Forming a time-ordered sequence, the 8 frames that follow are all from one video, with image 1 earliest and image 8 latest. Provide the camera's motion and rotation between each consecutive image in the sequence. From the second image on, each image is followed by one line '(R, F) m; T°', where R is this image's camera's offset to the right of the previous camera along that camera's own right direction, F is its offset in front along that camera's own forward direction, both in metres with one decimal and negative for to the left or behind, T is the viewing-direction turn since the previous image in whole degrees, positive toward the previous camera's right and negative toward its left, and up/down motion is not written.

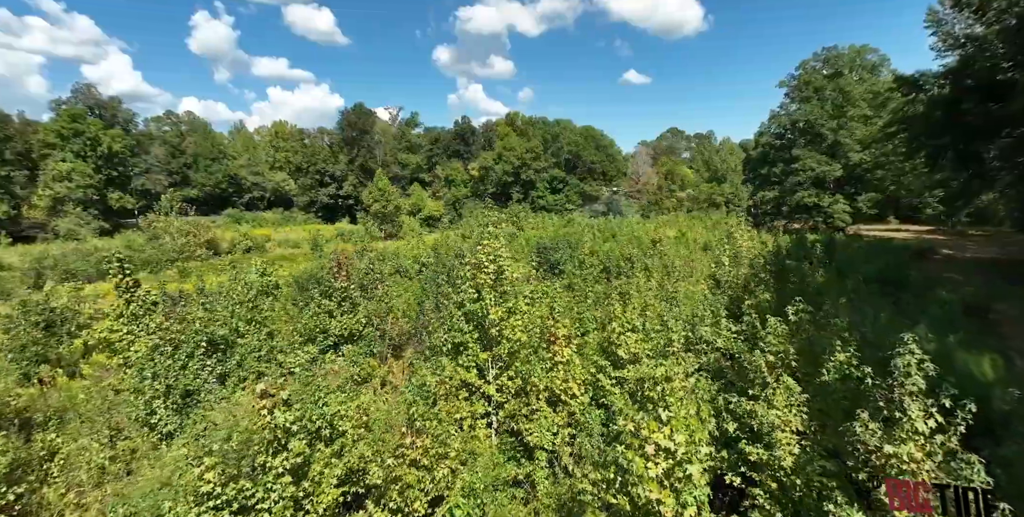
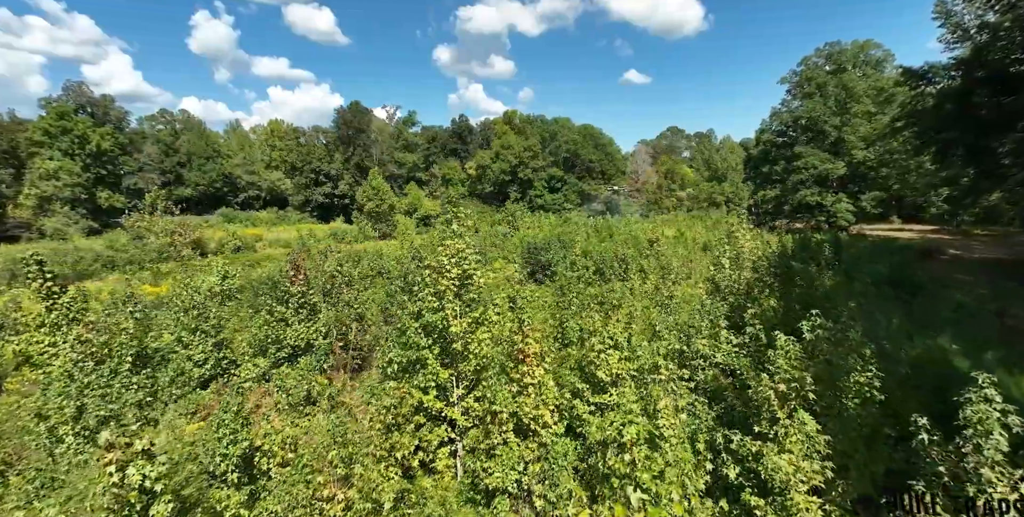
(+0.5, +1.1) m; 0°
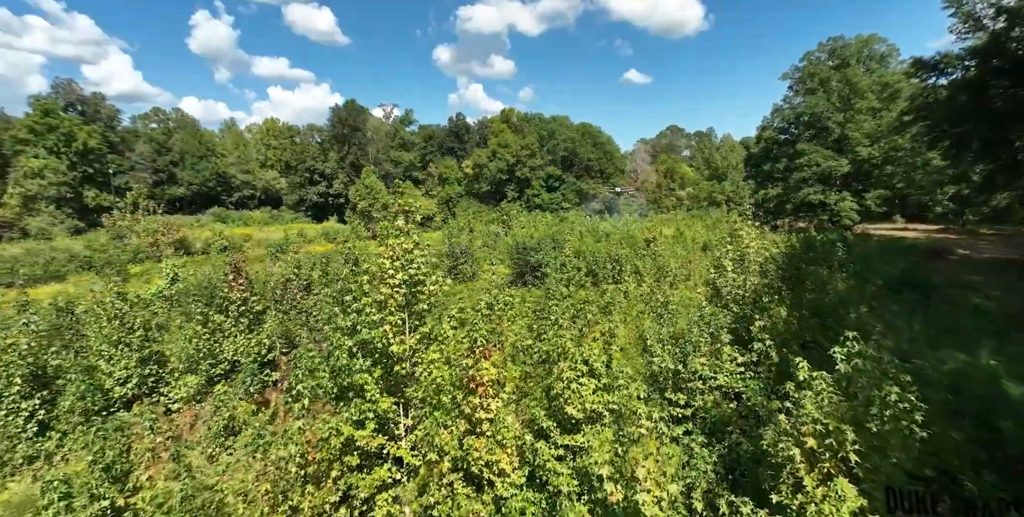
(+0.5, +1.2) m; 0°
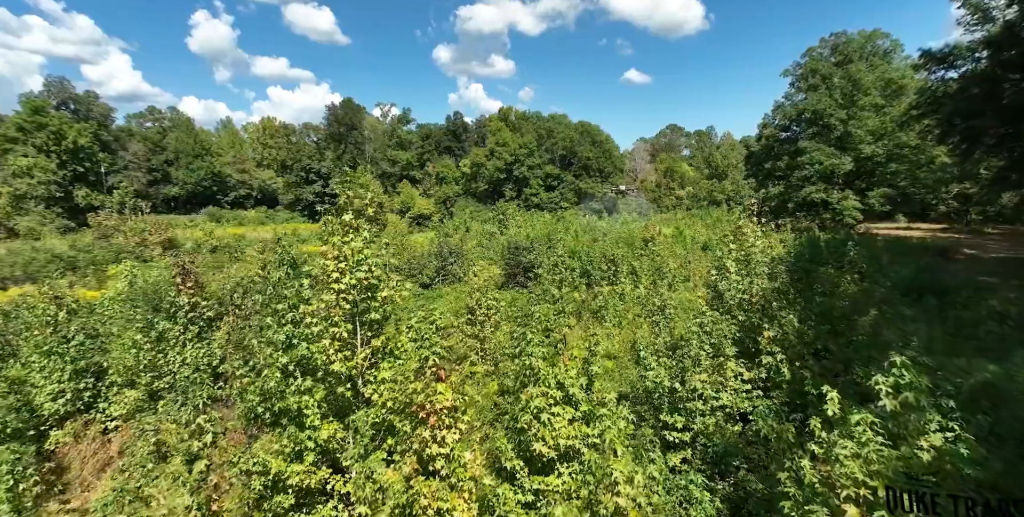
(+0.3, +0.8) m; 0°
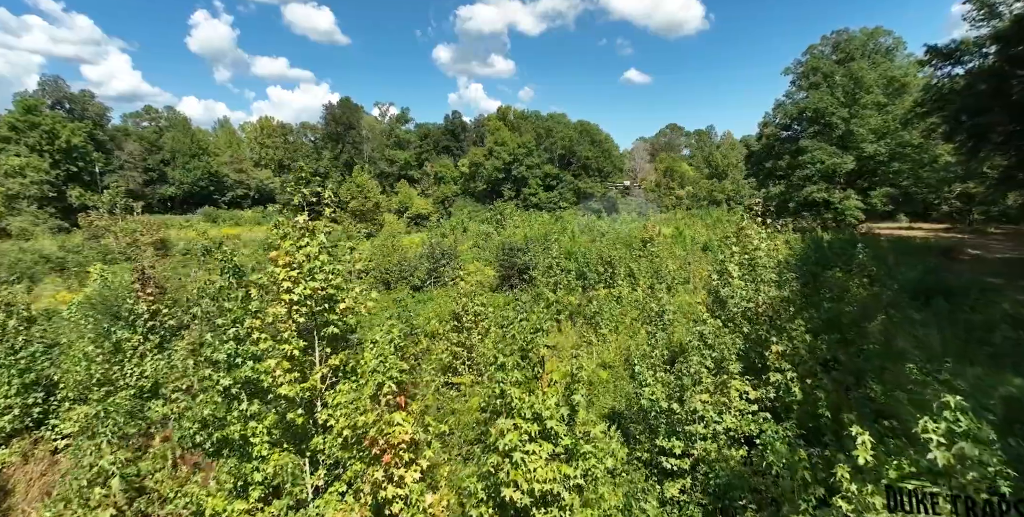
(+0.2, +0.6) m; 0°
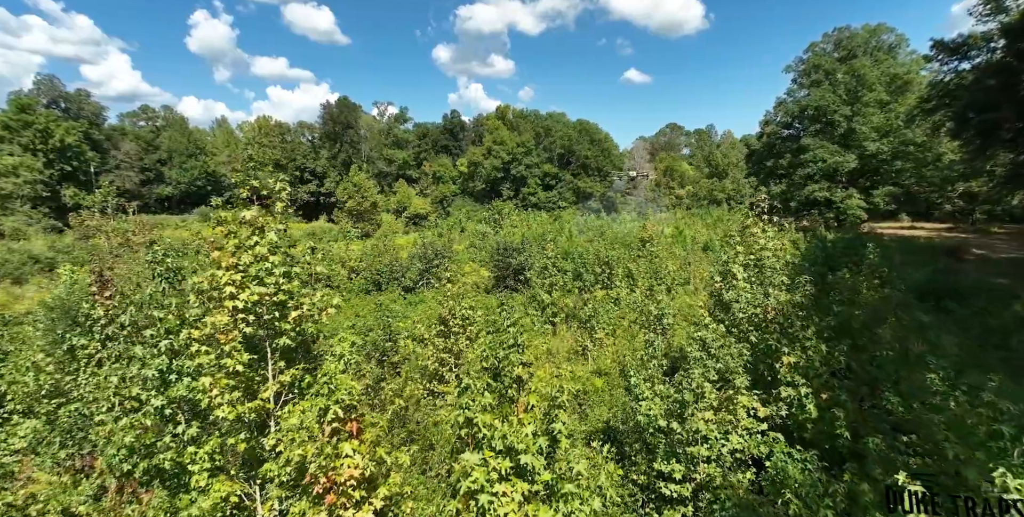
(+0.2, +0.5) m; 0°
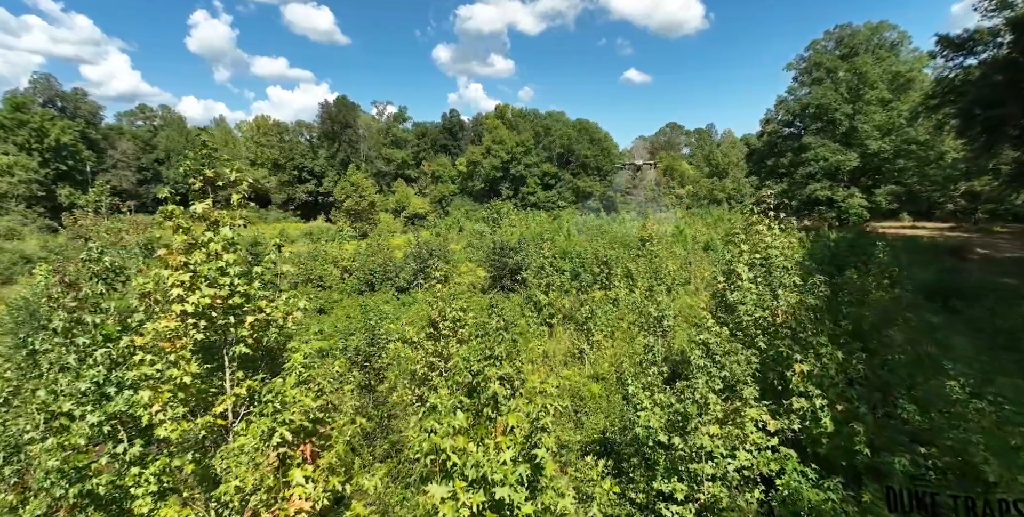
(+0.1, +0.4) m; 0°
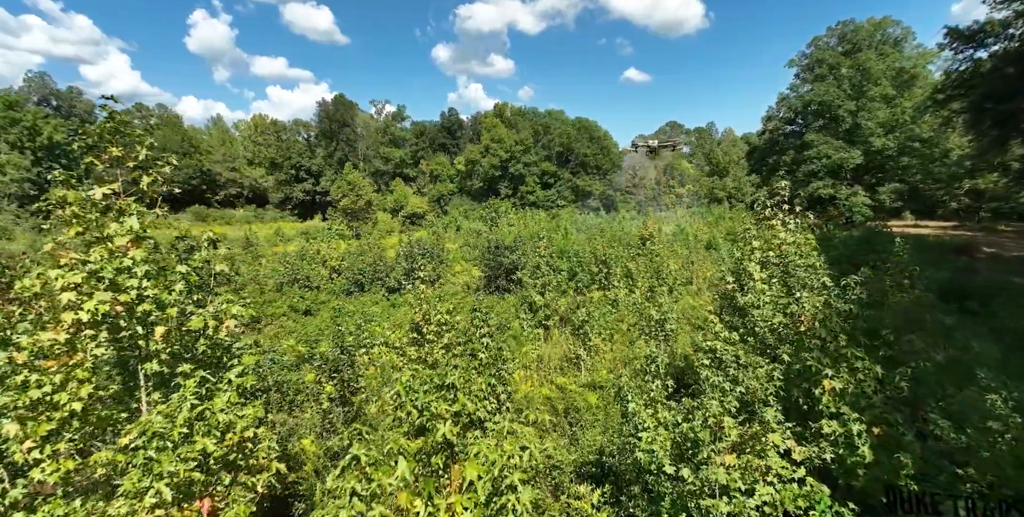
(+0.2, +0.6) m; 0°
